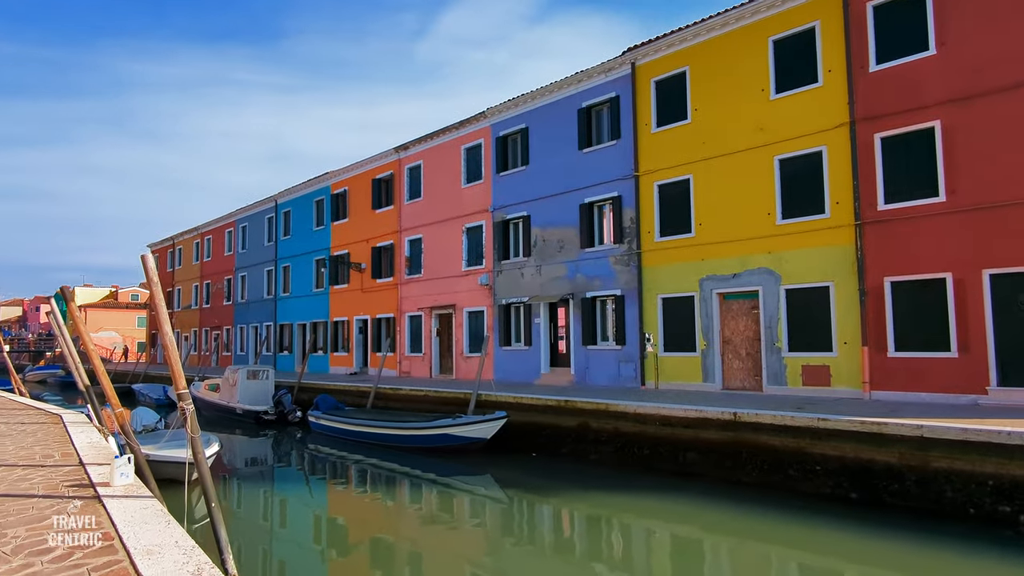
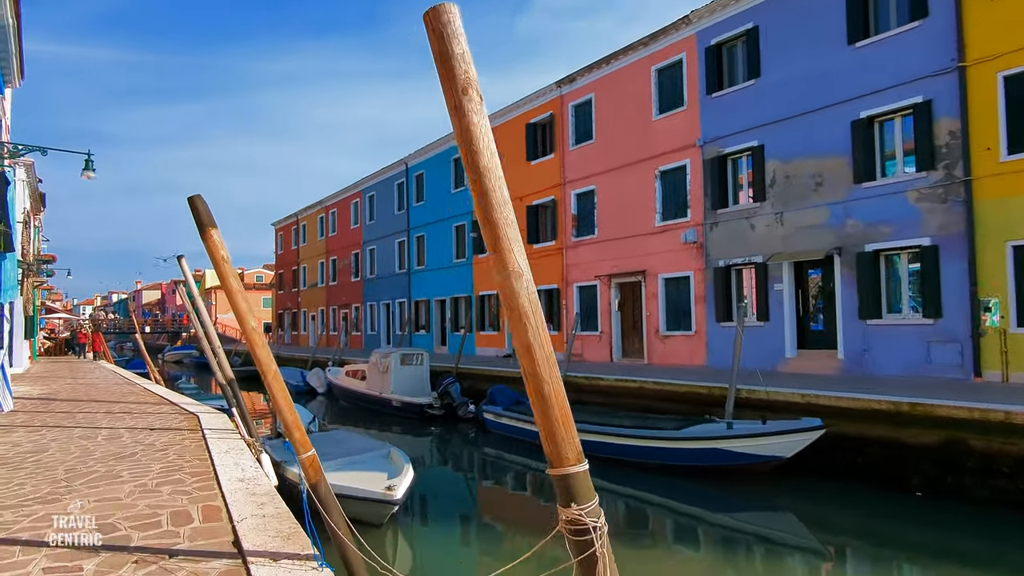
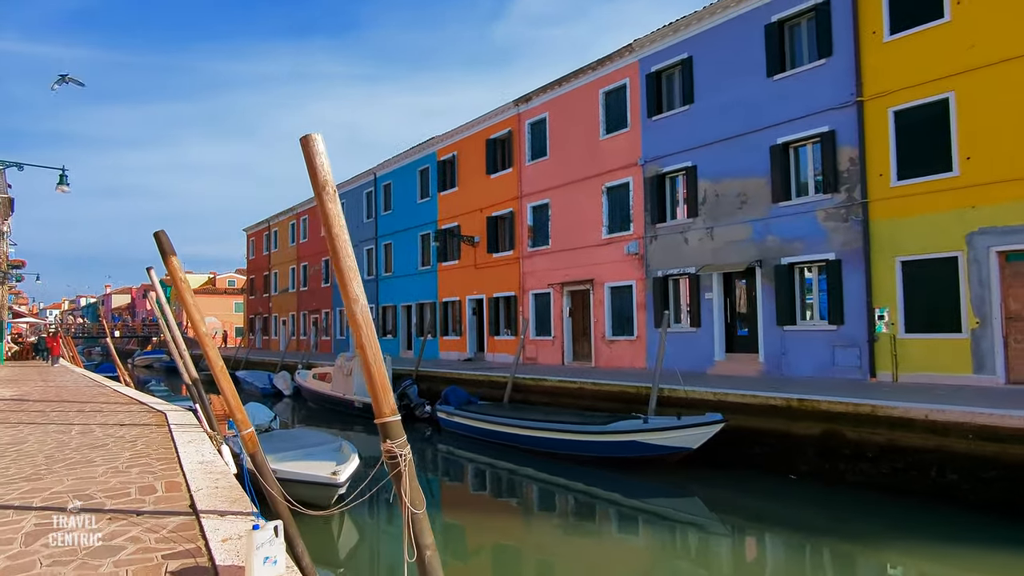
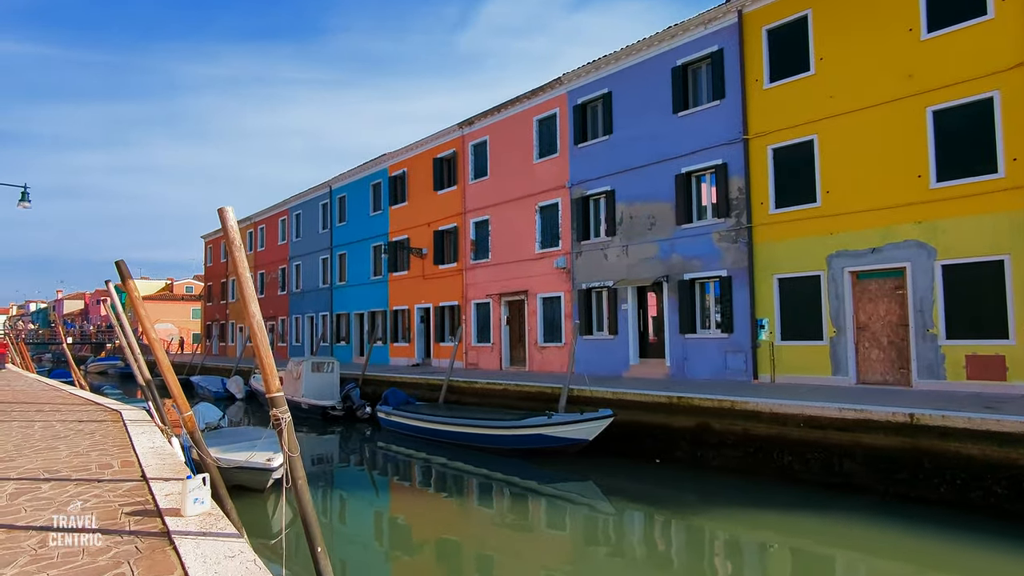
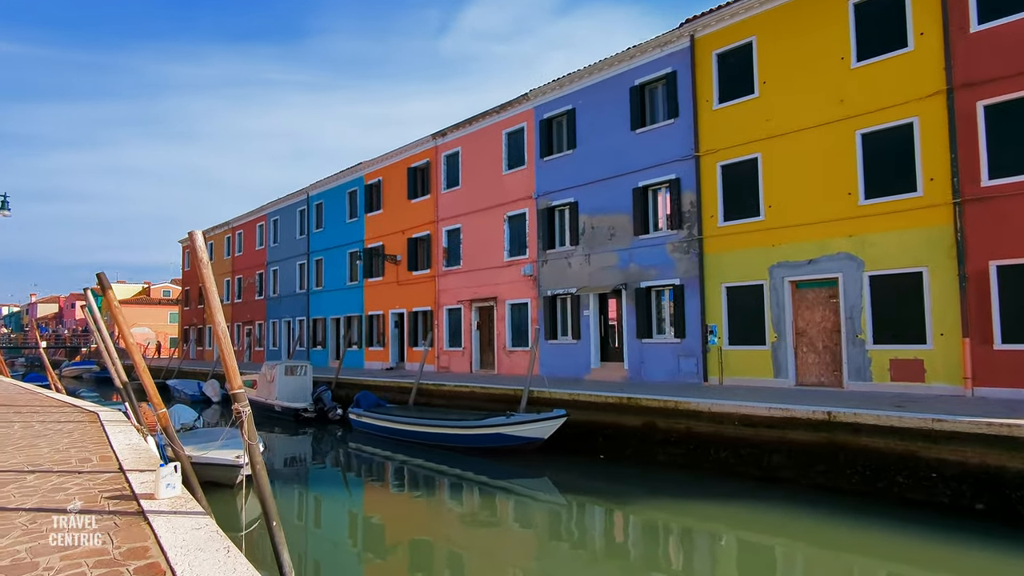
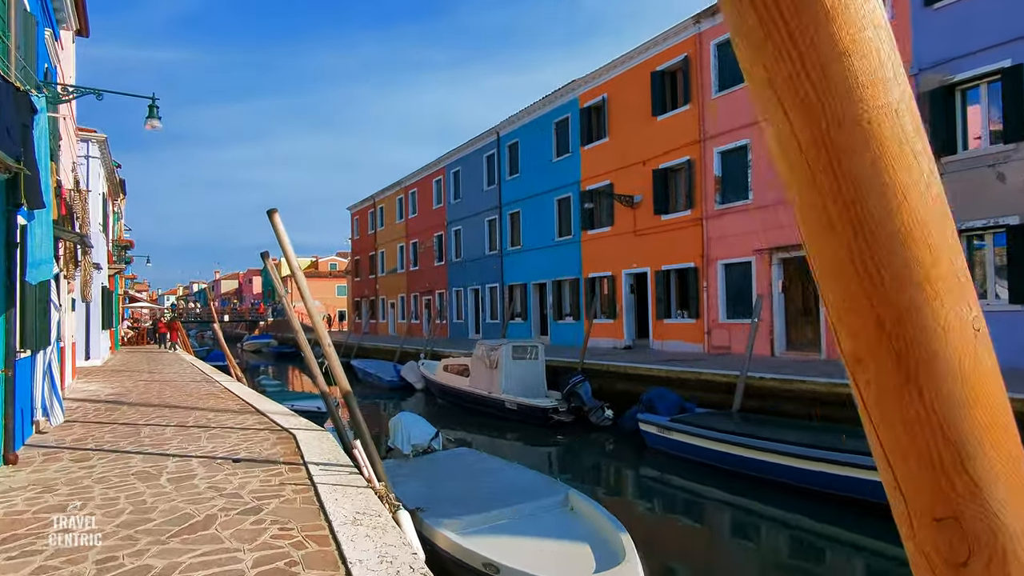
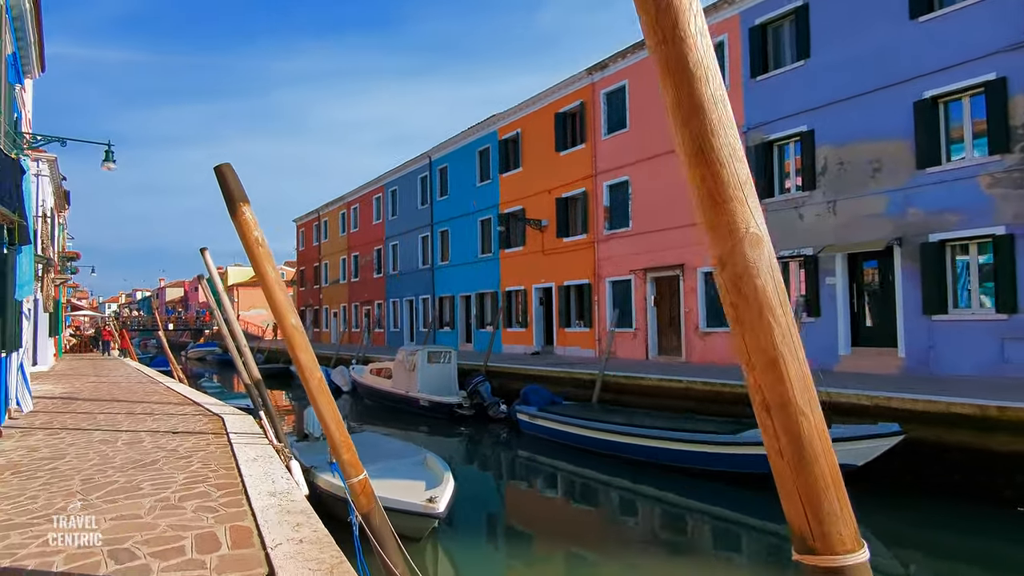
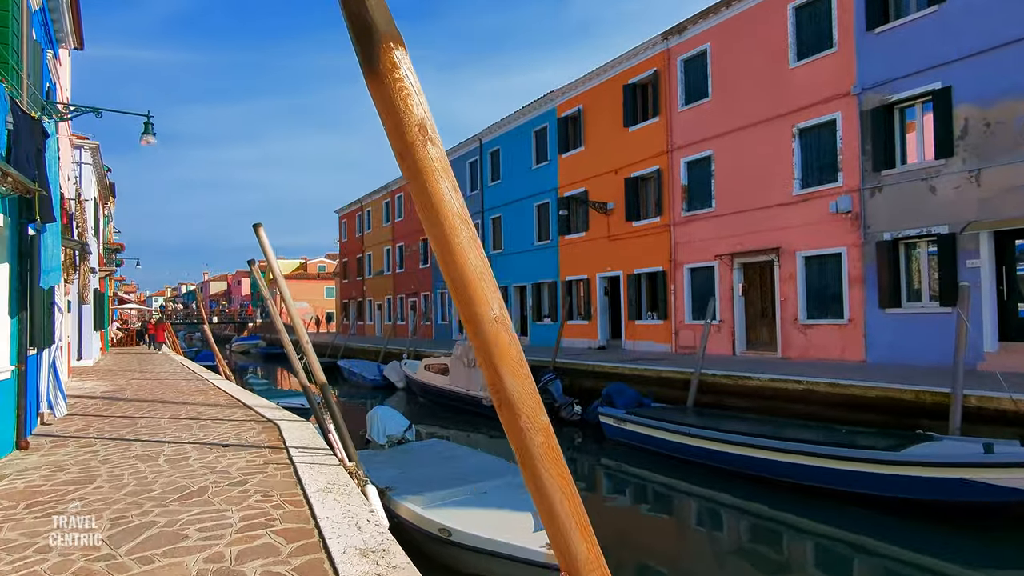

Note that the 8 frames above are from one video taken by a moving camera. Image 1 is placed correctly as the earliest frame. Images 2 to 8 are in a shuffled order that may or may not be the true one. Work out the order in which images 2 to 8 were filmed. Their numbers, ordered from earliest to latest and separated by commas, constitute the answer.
5, 4, 3, 2, 7, 8, 6
